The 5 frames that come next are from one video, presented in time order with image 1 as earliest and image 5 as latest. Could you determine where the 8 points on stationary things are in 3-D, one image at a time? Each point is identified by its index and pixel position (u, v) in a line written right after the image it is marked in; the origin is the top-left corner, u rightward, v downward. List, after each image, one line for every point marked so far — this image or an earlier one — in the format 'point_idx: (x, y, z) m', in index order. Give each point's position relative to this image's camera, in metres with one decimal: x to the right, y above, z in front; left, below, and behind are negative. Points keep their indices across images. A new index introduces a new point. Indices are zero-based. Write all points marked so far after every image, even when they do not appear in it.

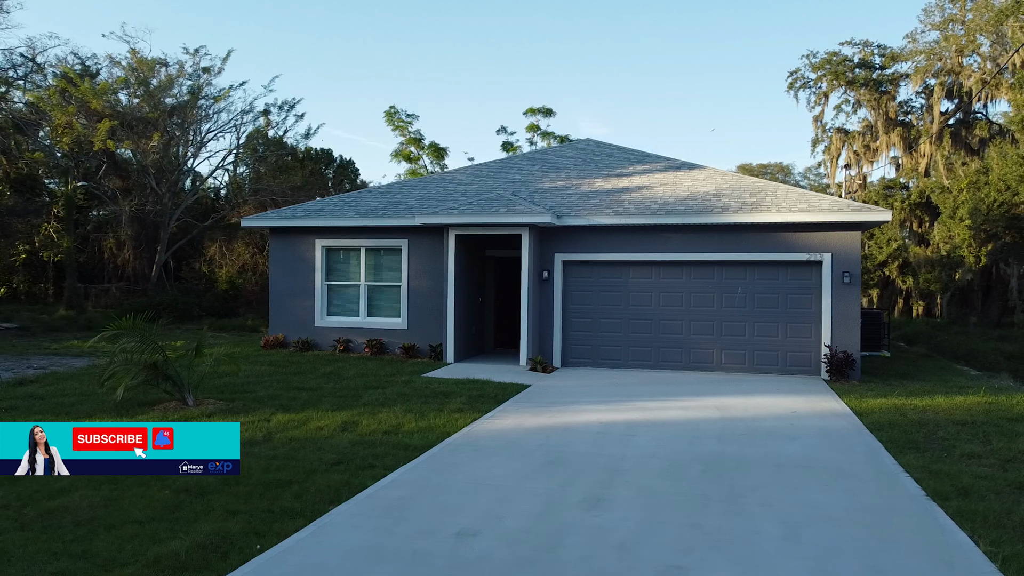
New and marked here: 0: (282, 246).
0: (-4.2, +0.8, +14.5) m
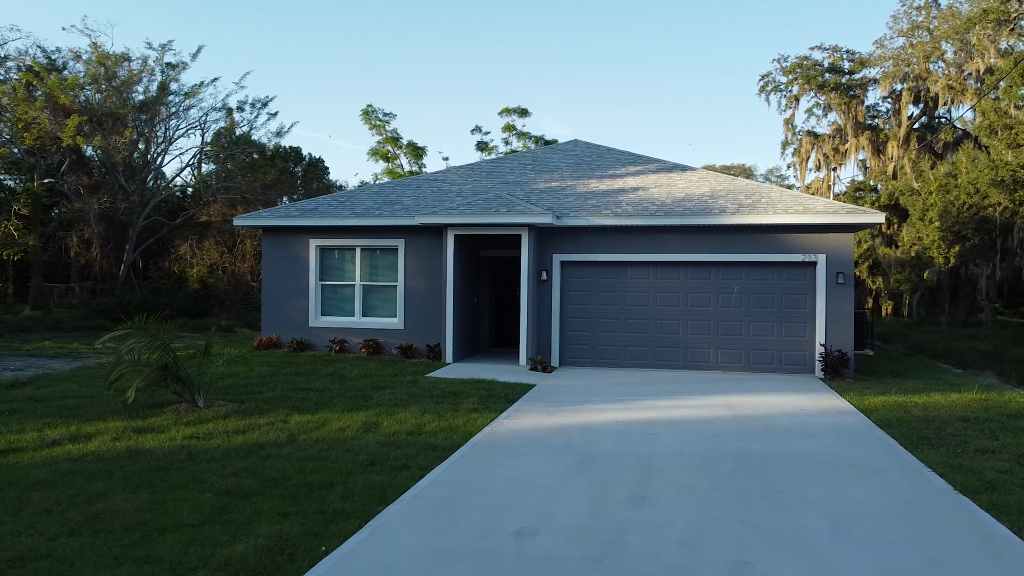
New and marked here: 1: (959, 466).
0: (-4.3, +0.8, +14.3) m
1: (+3.8, -1.5, +6.6) m
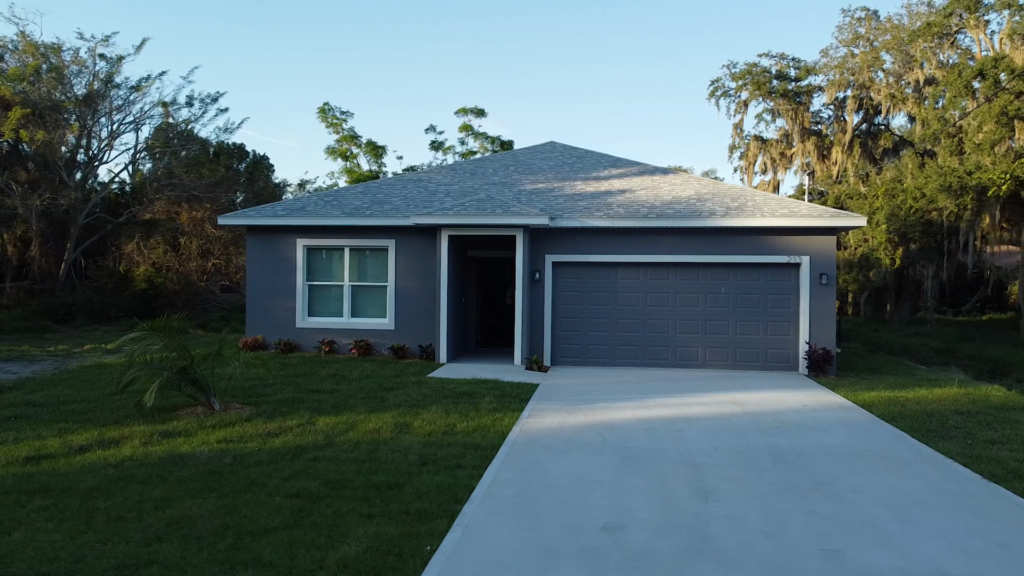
0: (-4.5, +0.8, +14.1) m
1: (+4.2, -1.5, +7.0) m
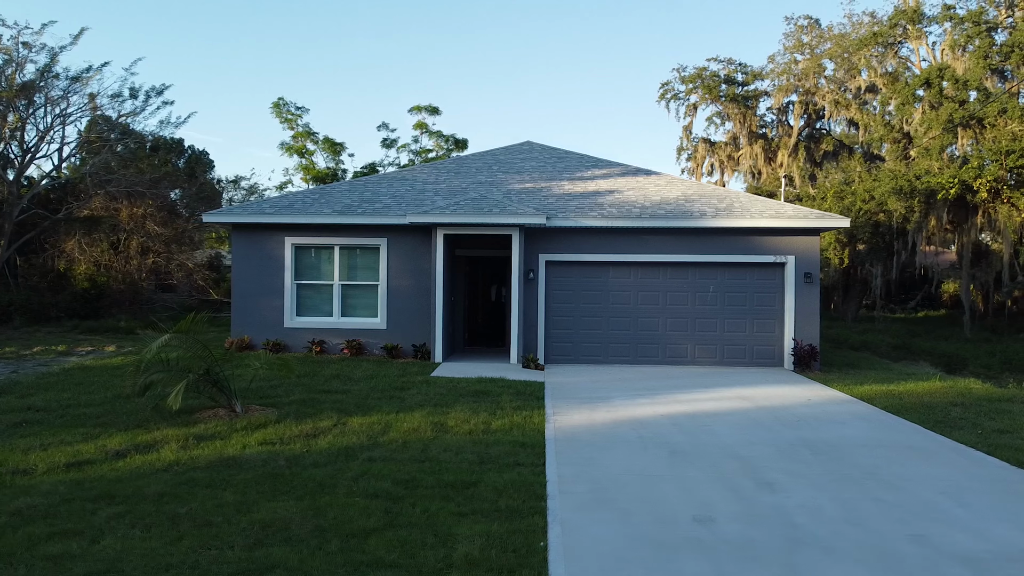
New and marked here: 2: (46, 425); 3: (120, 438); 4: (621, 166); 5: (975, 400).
0: (-4.6, +0.8, +13.8) m
1: (+4.6, -1.5, +7.5) m
2: (-4.7, -1.4, +7.8) m
3: (-3.6, -1.4, +7.3) m
4: (+2.3, +2.6, +16.5) m
5: (+5.9, -1.4, +10.1) m
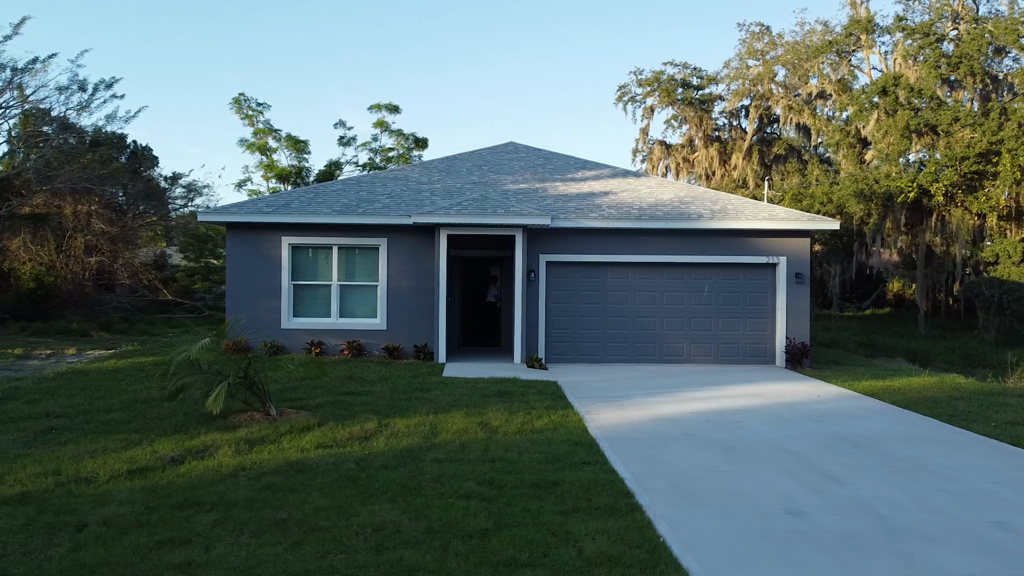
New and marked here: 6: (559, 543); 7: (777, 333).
0: (-4.6, +0.8, +13.5) m
1: (+5.1, -1.5, +7.9) m
2: (-4.2, -1.4, +7.6) m
3: (-3.1, -1.4, +7.1) m
4: (+2.0, +2.6, +16.8) m
5: (+6.2, -1.4, +10.7) m
6: (+0.3, -1.5, +4.6) m
7: (+4.7, -0.8, +13.9) m
